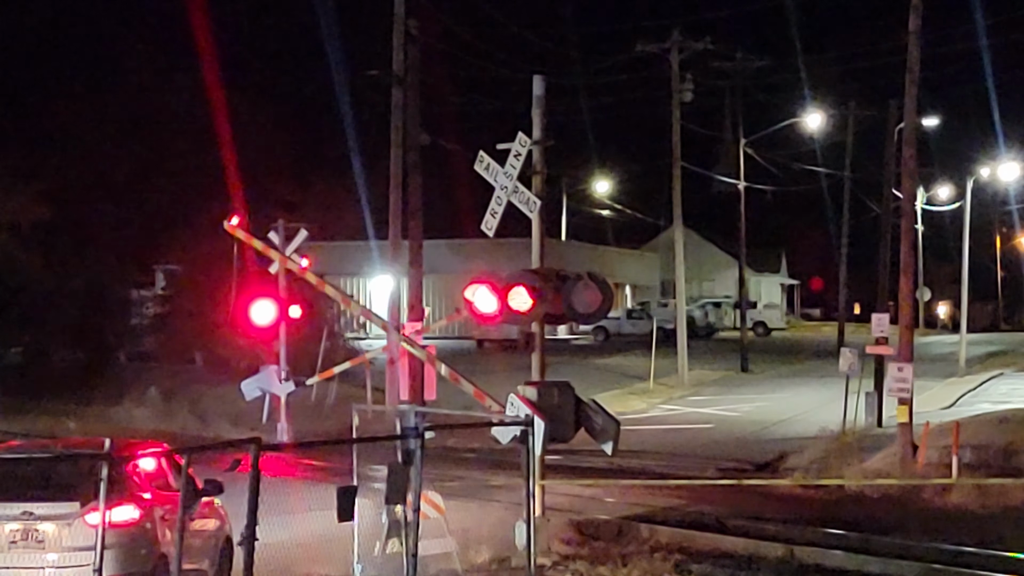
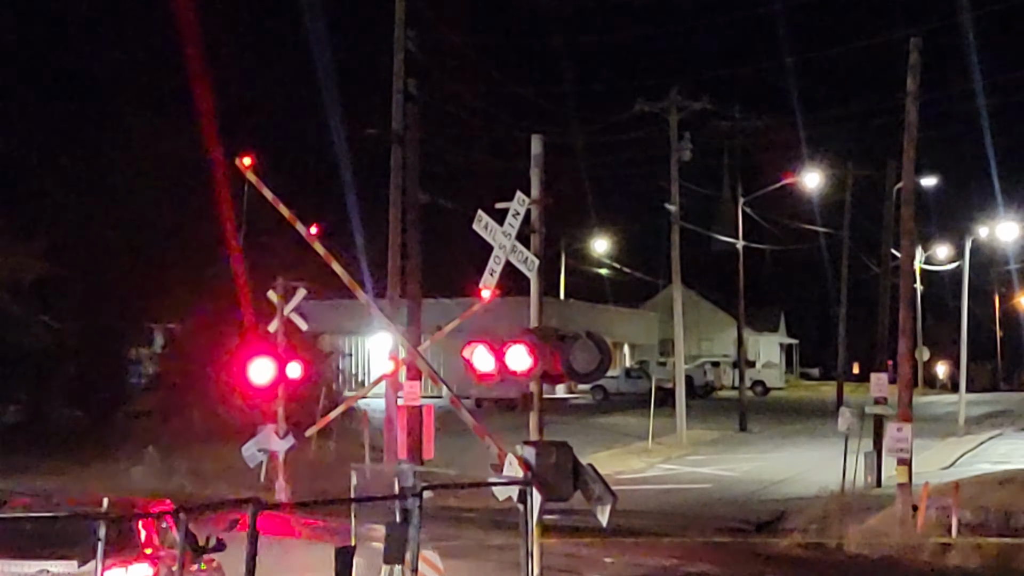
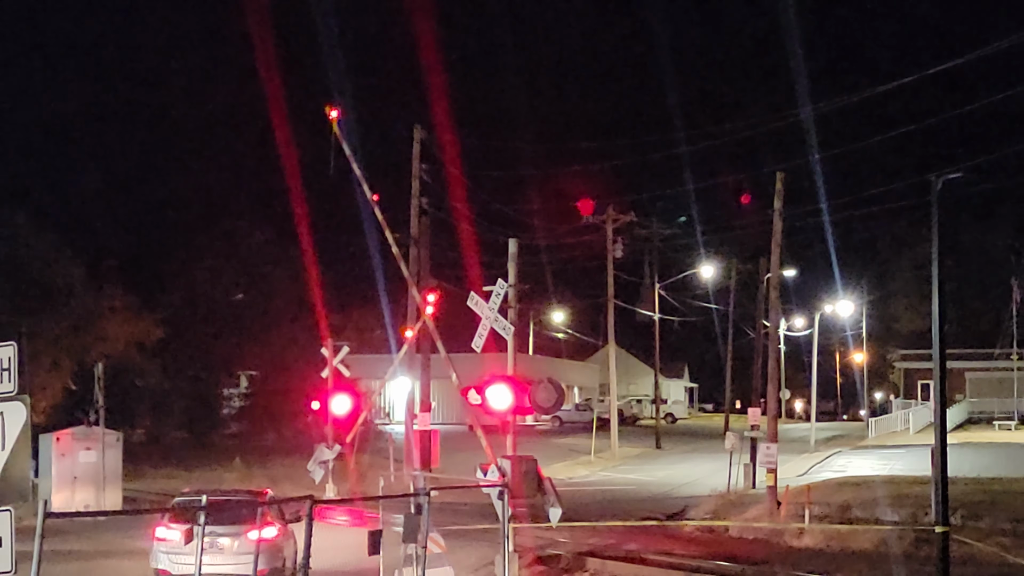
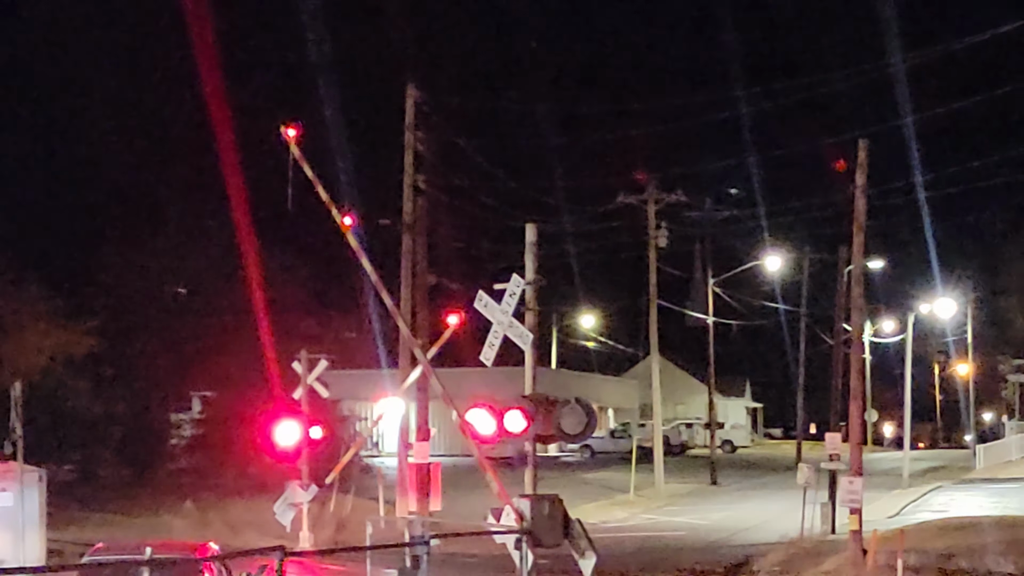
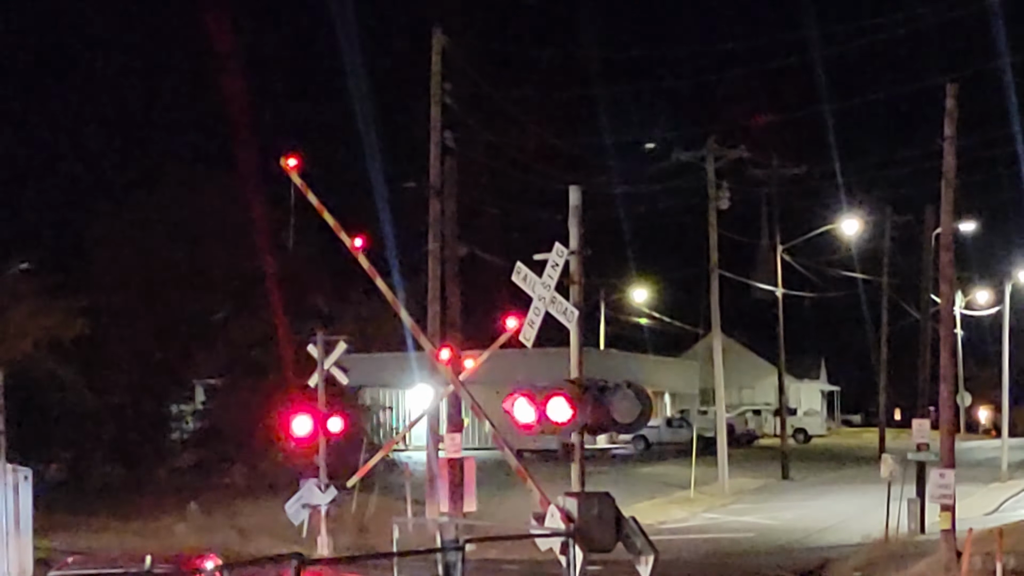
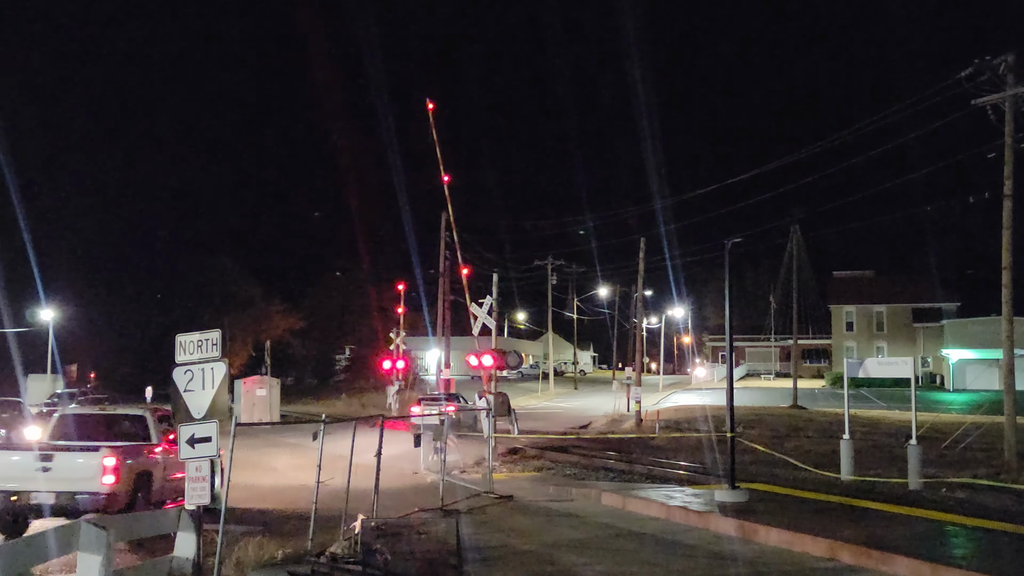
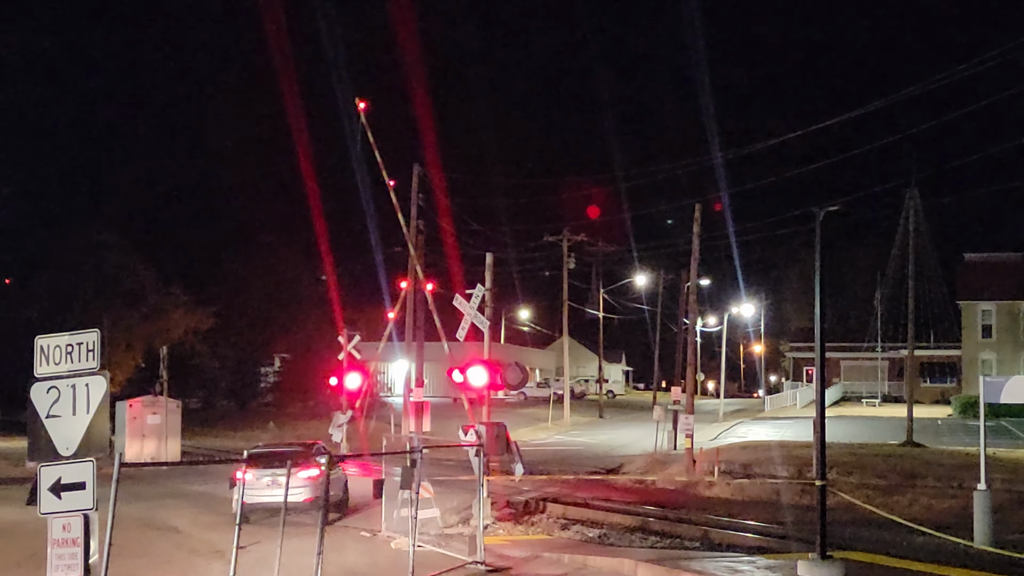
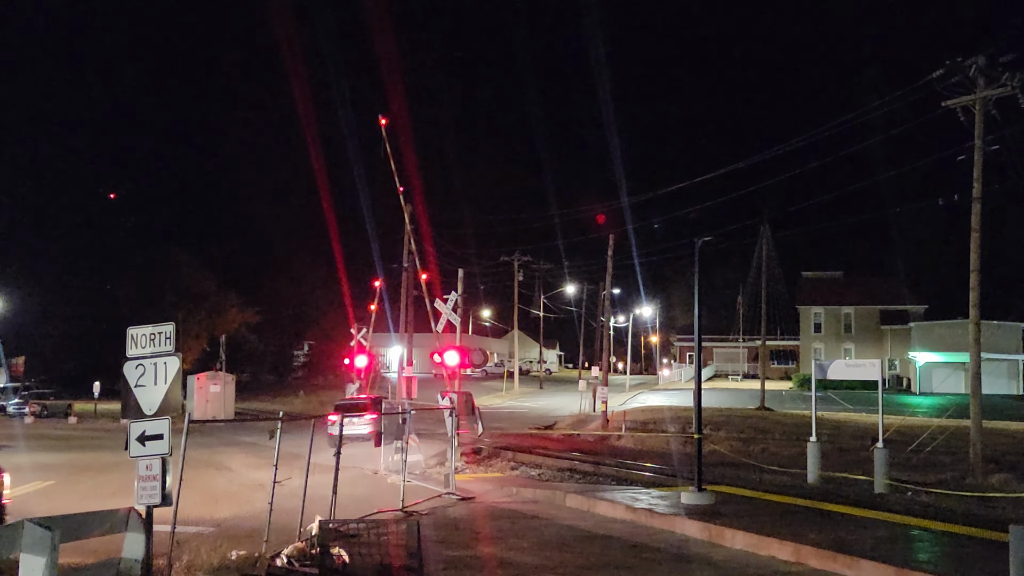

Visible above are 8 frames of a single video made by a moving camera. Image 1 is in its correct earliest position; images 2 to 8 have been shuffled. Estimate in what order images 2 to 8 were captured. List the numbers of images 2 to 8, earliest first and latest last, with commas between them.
2, 5, 4, 3, 7, 8, 6
